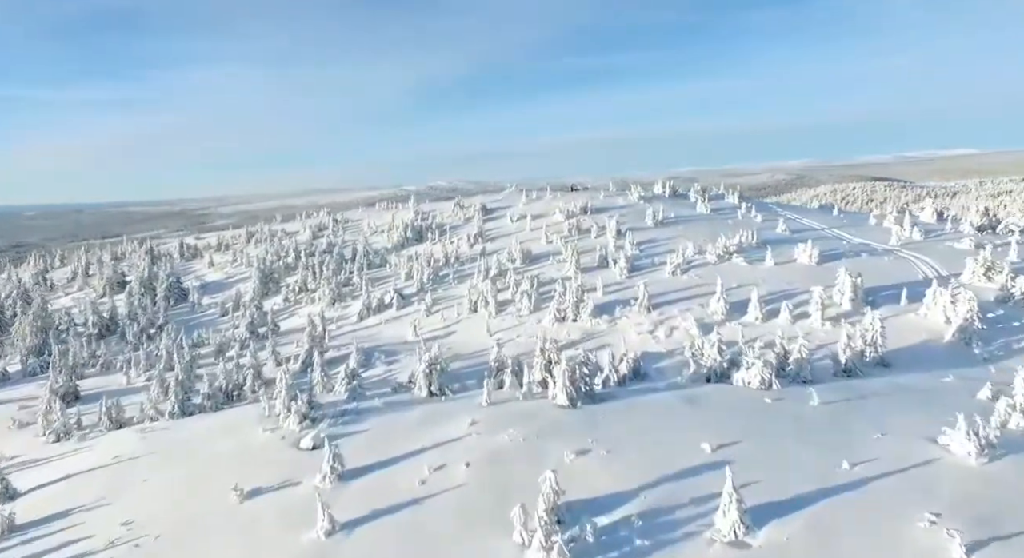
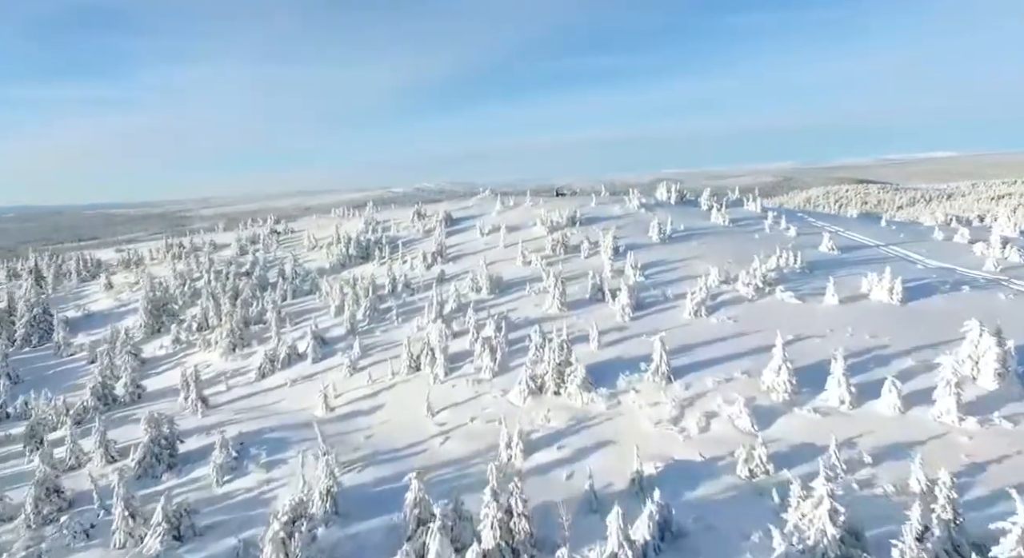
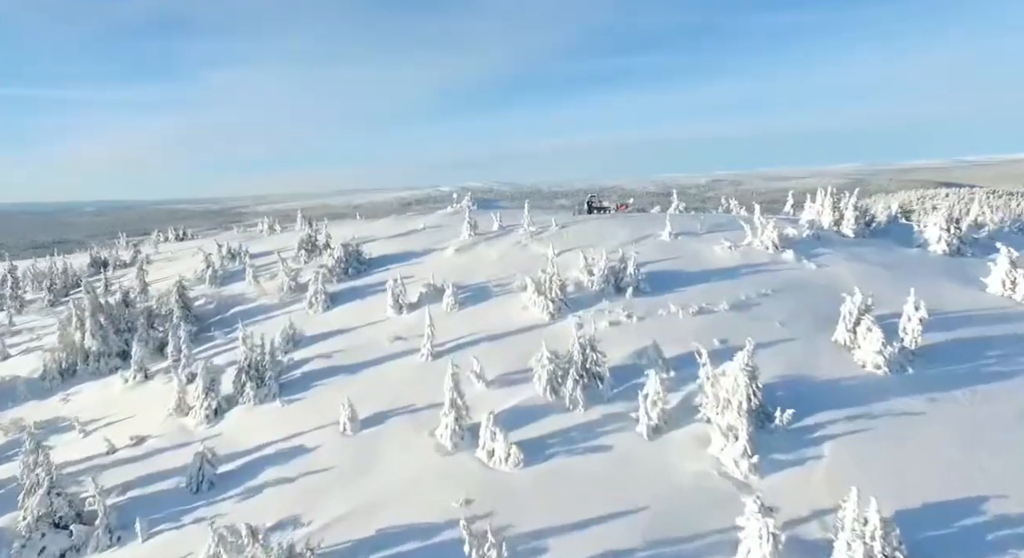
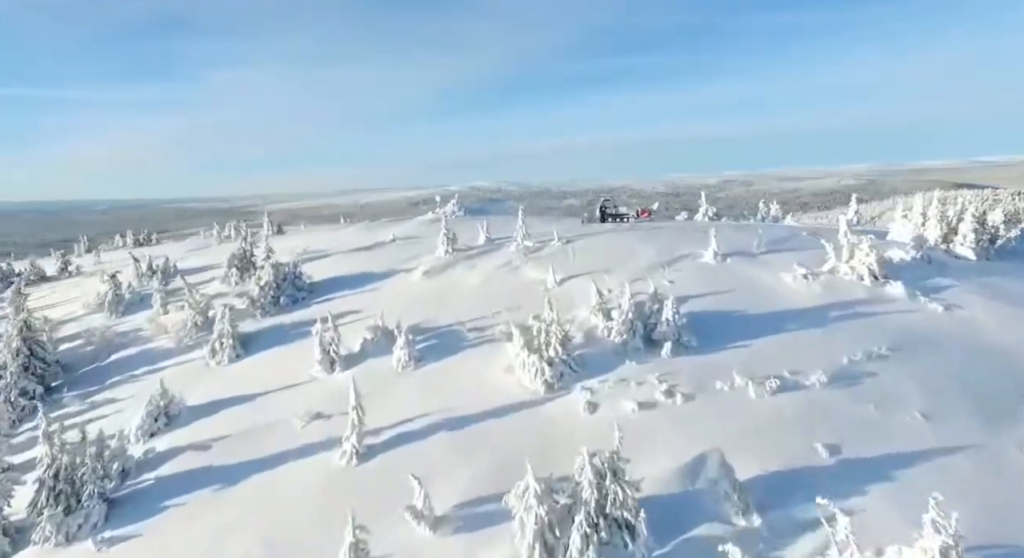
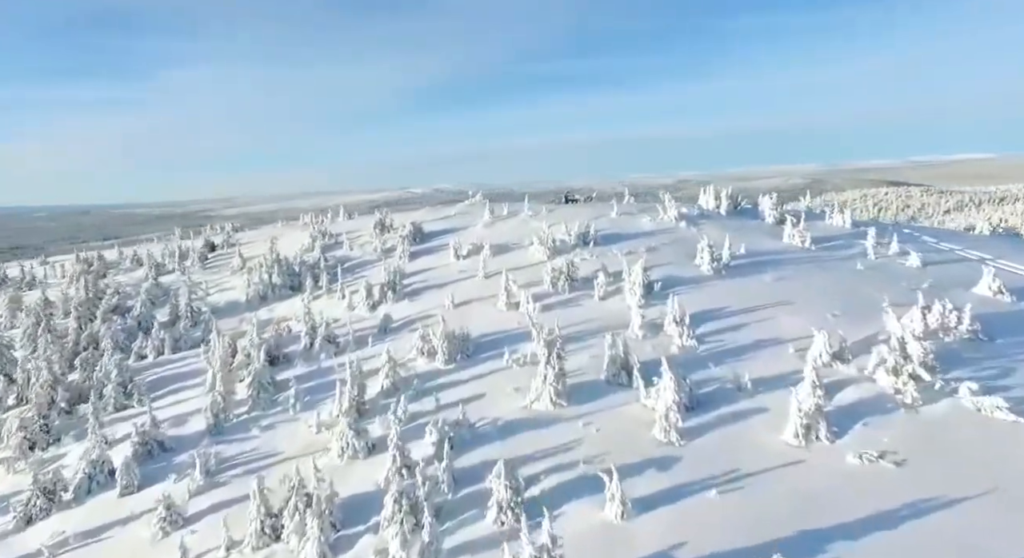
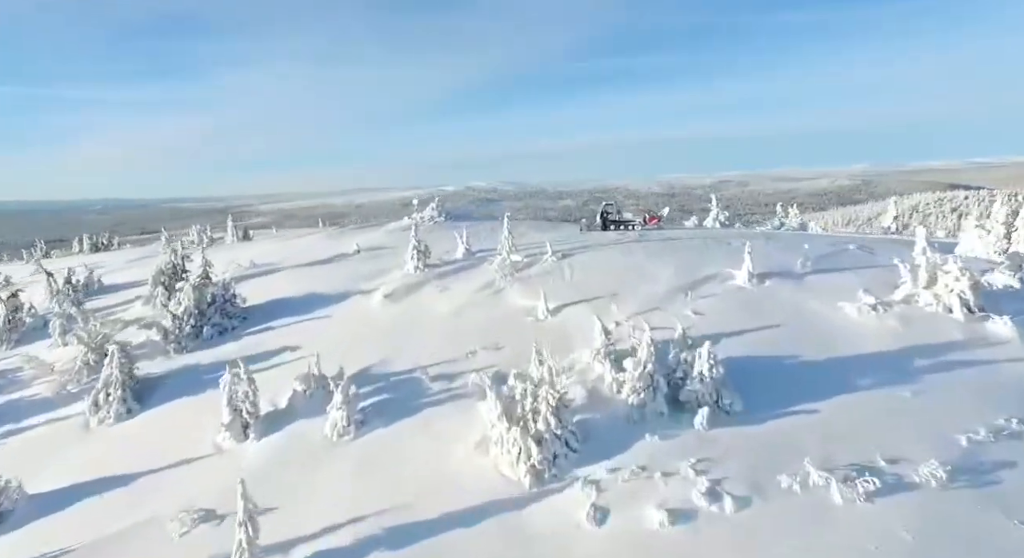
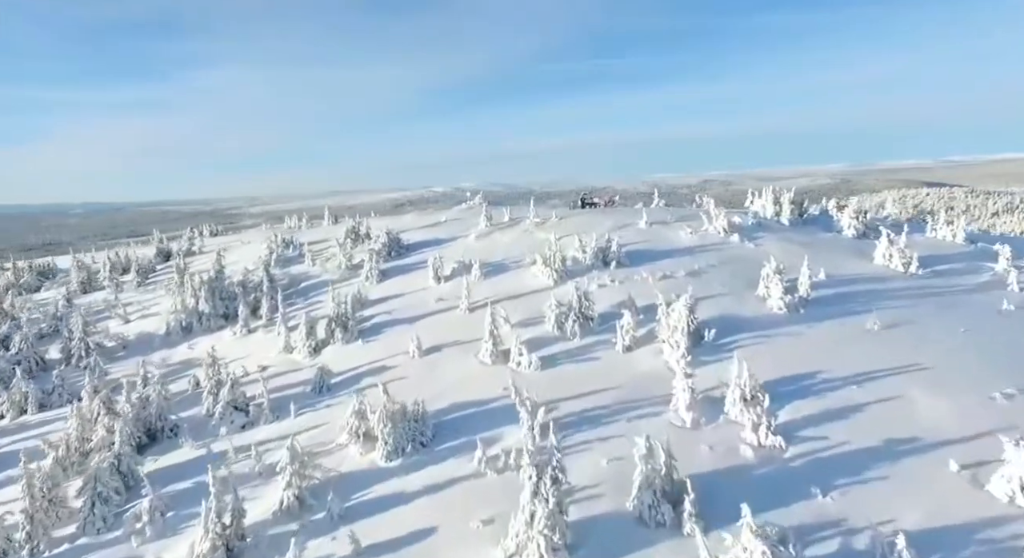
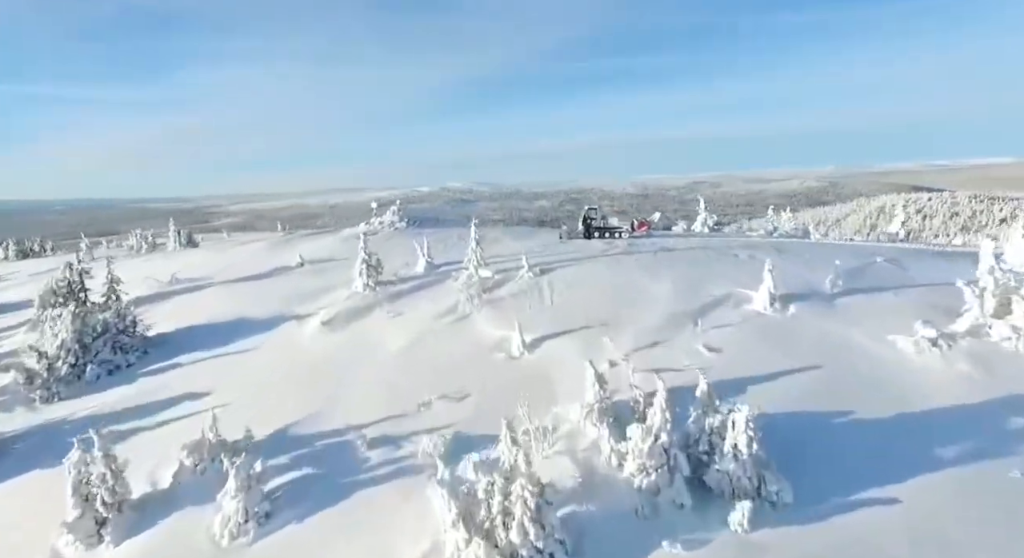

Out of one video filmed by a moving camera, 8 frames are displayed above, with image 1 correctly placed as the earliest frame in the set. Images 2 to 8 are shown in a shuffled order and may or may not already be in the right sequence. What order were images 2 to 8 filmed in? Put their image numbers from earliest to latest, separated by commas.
2, 5, 7, 3, 4, 6, 8
